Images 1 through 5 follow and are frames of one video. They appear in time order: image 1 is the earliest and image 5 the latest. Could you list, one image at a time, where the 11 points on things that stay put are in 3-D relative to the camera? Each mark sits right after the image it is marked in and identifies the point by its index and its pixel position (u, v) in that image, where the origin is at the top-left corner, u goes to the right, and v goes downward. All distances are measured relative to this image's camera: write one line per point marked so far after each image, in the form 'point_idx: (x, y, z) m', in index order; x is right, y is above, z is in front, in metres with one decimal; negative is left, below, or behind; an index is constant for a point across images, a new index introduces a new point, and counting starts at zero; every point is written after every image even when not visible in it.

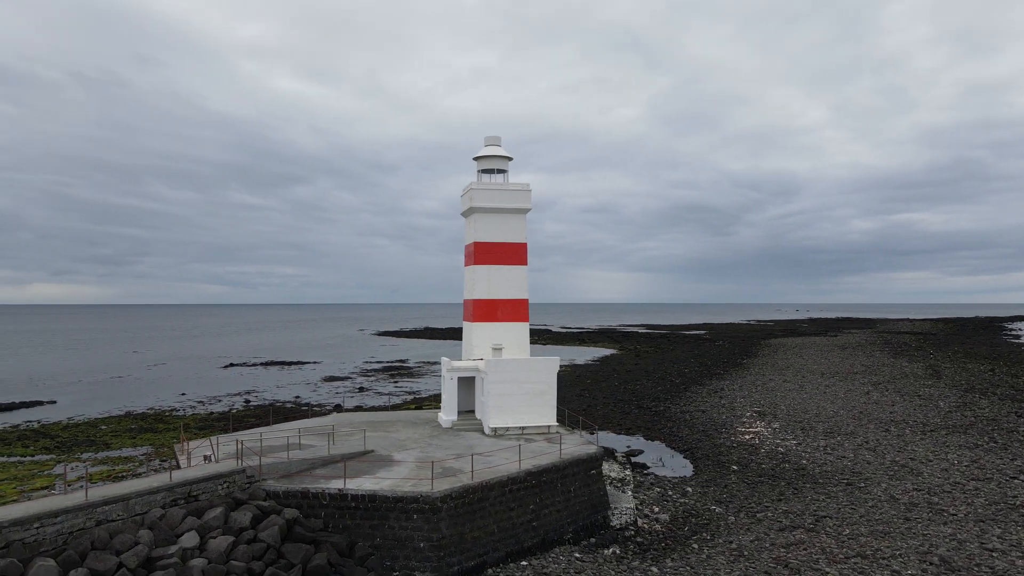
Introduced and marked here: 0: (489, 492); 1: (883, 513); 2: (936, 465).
0: (-0.3, -2.9, +10.9) m
1: (+6.6, -4.1, +13.7) m
2: (+9.7, -4.1, +17.5) m
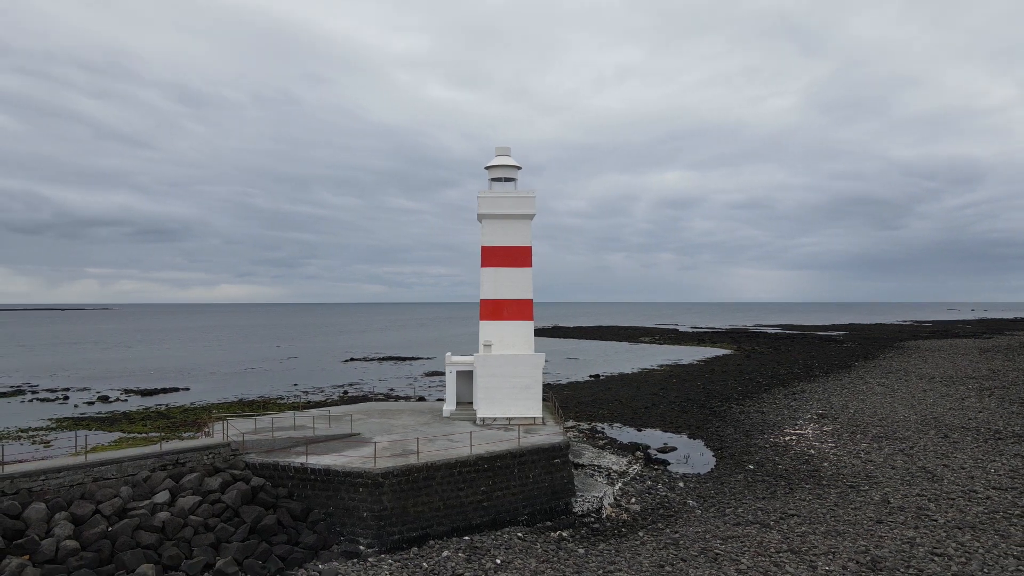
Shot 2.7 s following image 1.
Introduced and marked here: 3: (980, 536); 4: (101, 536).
0: (-1.2, -3.0, +12.2) m
1: (+6.1, -4.1, +13.6) m
2: (+9.9, -4.1, +16.7) m
3: (+7.6, -4.0, +12.3) m
4: (-5.3, -3.2, +9.8) m
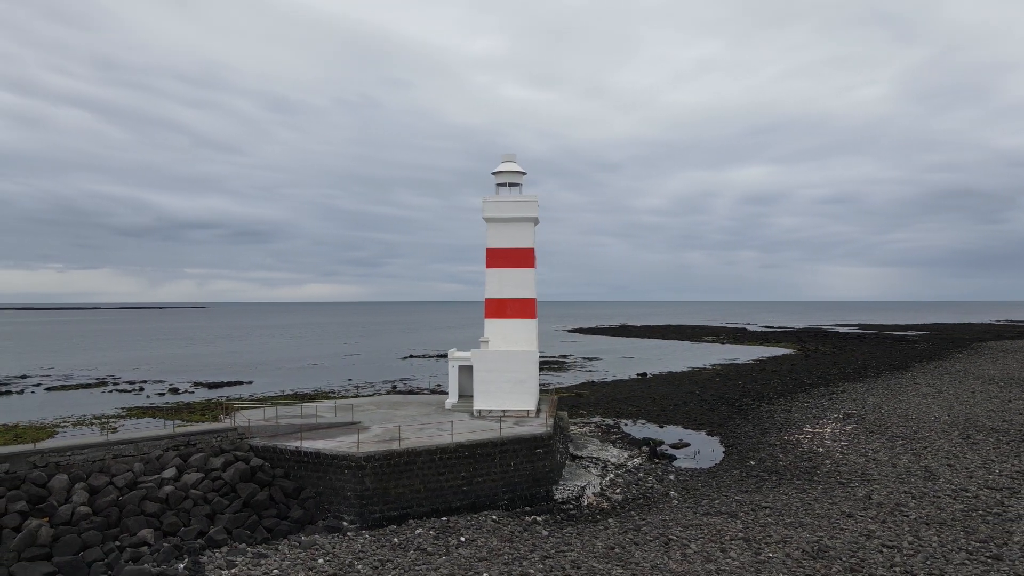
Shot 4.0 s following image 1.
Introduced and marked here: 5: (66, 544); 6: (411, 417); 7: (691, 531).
0: (-1.7, -3.0, +13.3) m
1: (+5.8, -4.0, +13.9) m
2: (+9.9, -4.0, +16.6) m
3: (+7.1, -4.0, +12.4) m
4: (-6.0, -3.2, +11.3) m
5: (-6.1, -3.5, +10.3) m
6: (-2.1, -2.7, +16.0) m
7: (+2.9, -4.0, +12.5) m
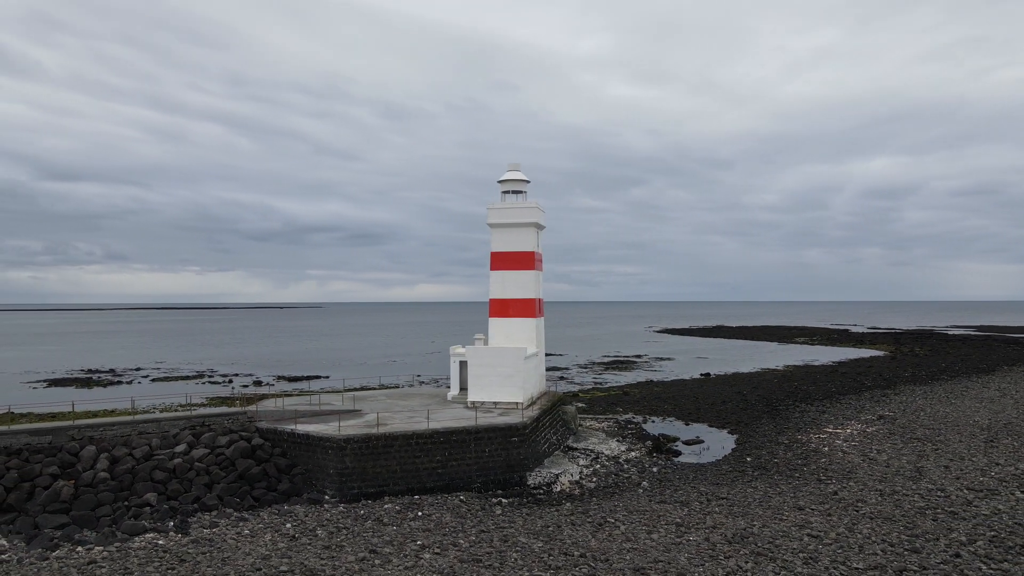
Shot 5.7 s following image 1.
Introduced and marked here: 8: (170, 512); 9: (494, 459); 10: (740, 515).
0: (-2.3, -3.0, +14.8) m
1: (+5.2, -4.1, +14.4) m
2: (+9.6, -4.0, +16.5) m
3: (+6.2, -4.0, +12.7) m
4: (-6.9, -3.3, +13.5) m
5: (-7.1, -3.5, +12.5) m
6: (-2.4, -2.8, +17.6) m
7: (+2.1, -4.0, +13.4) m
8: (-5.8, -3.8, +12.8) m
9: (-0.4, -3.5, +15.6) m
10: (+4.1, -4.0, +13.3) m
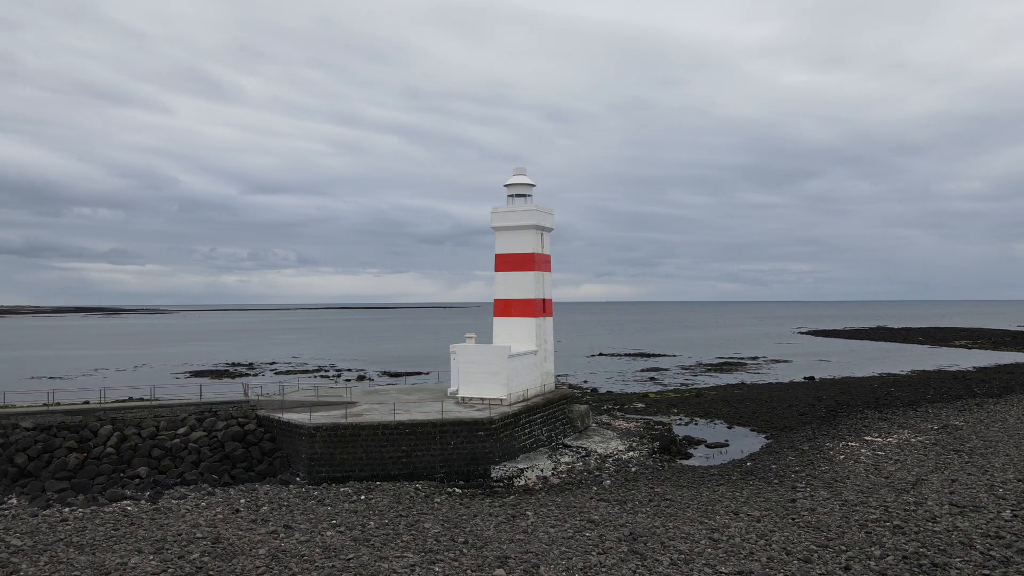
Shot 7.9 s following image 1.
0: (-3.2, -3.0, +16.1) m
1: (+4.0, -4.0, +14.0) m
2: (+8.8, -4.0, +15.0) m
3: (+4.7, -4.0, +12.2) m
4: (-7.9, -3.3, +15.8) m
5: (-8.4, -3.6, +14.9) m
6: (-2.7, -2.8, +18.8) m
7: (+0.8, -4.0, +13.7) m
8: (-7.0, -3.8, +14.8) m
9: (-1.1, -3.5, +16.4) m
10: (+2.7, -4.0, +13.2) m
